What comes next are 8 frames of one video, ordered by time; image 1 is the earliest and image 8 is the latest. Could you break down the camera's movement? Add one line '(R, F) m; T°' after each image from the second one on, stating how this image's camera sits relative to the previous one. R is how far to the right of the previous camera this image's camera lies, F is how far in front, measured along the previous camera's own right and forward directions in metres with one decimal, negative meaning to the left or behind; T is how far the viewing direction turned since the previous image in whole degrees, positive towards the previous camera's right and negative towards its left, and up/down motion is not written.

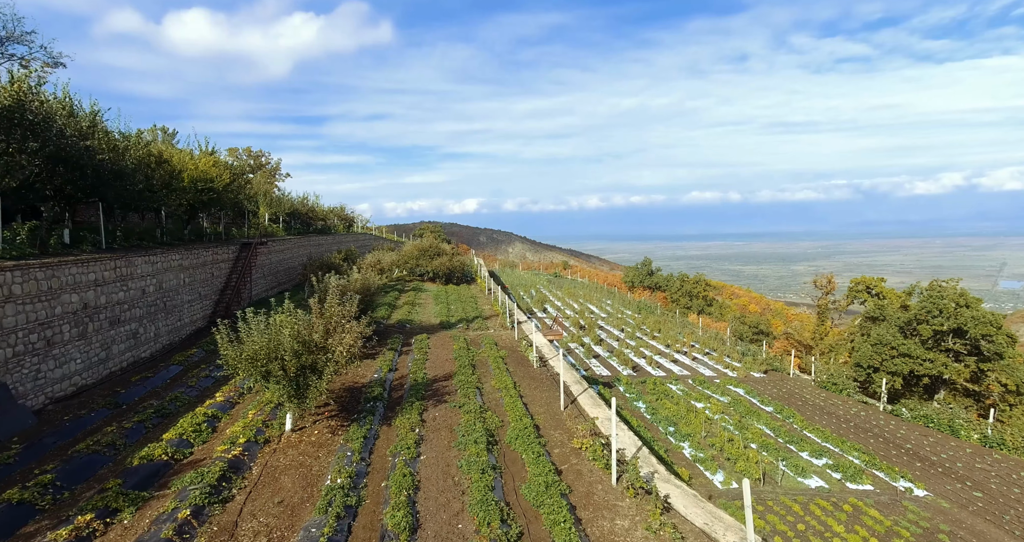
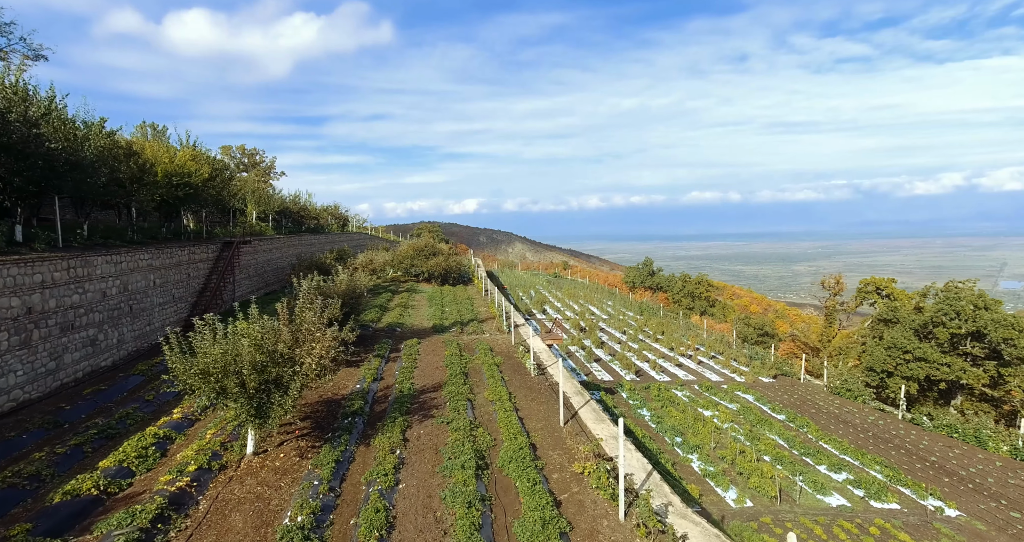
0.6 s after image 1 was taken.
(+0.1, +1.0) m; 0°
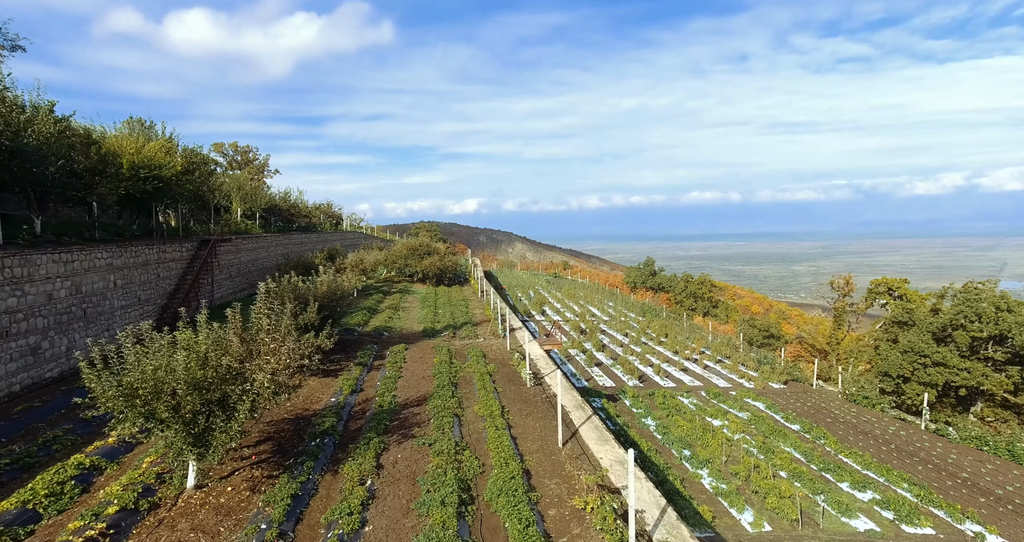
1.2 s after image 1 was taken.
(+0.1, +1.1) m; 0°
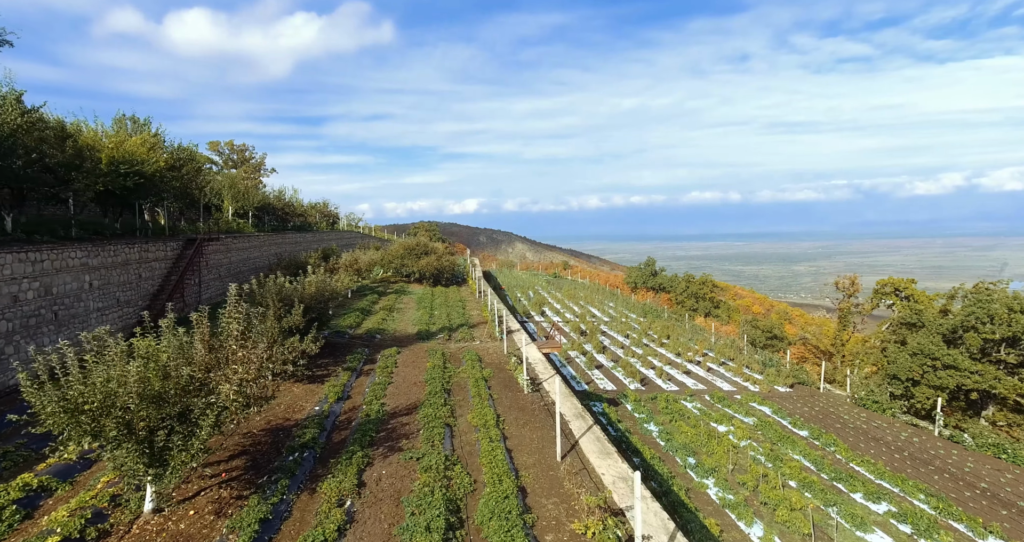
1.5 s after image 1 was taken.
(+0.1, +0.6) m; 0°
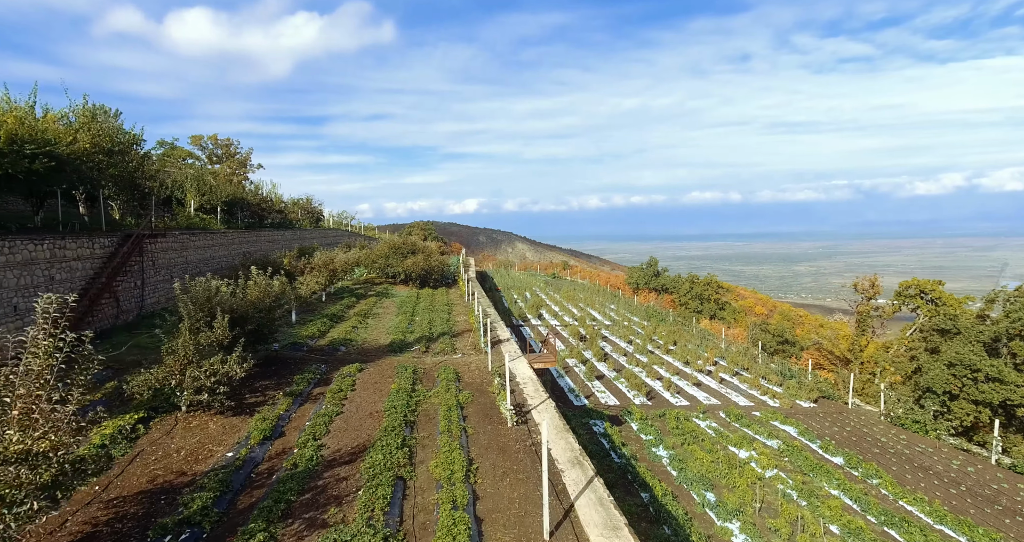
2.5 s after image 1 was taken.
(+0.3, +2.2) m; 0°
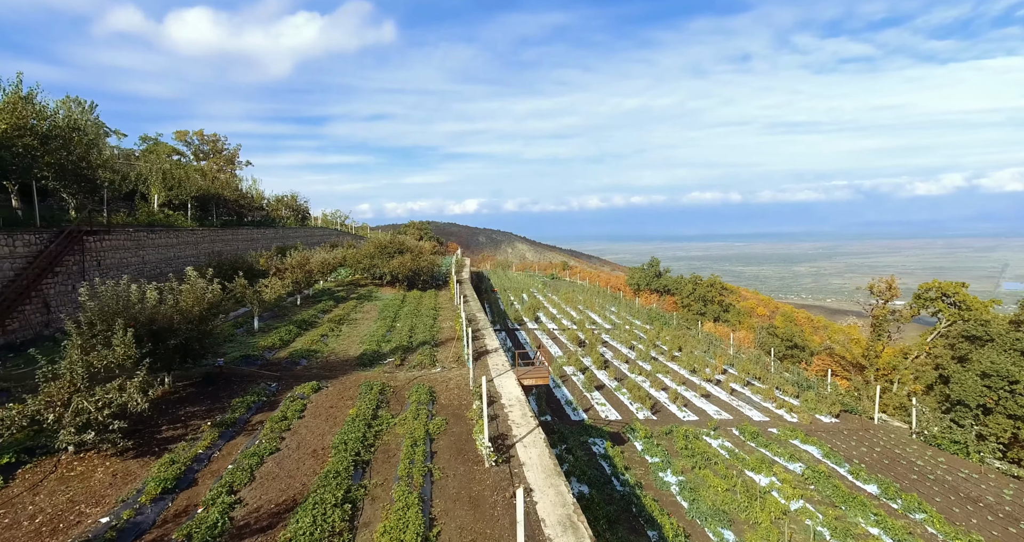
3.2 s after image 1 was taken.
(+0.2, +1.7) m; 0°
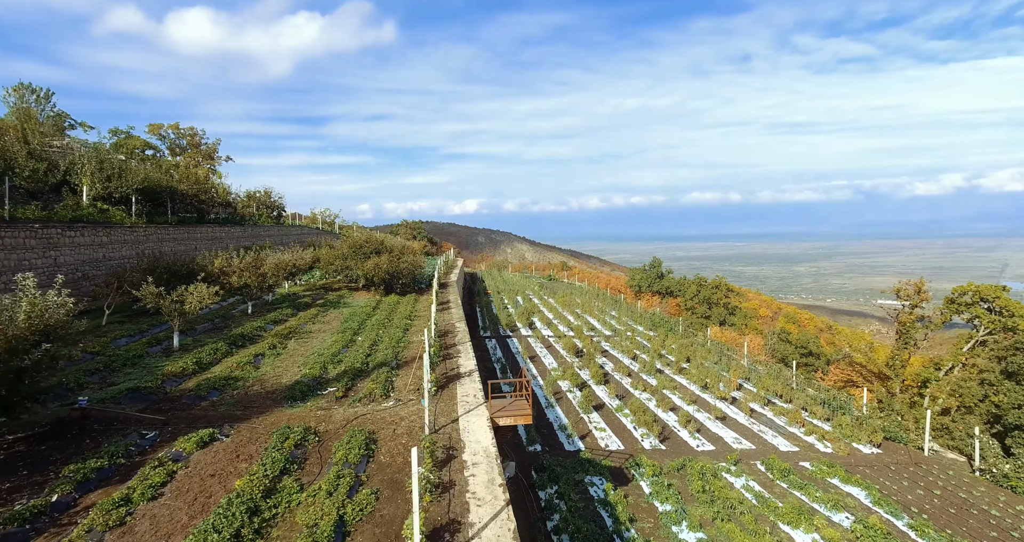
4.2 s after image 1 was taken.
(+0.4, +2.5) m; 0°
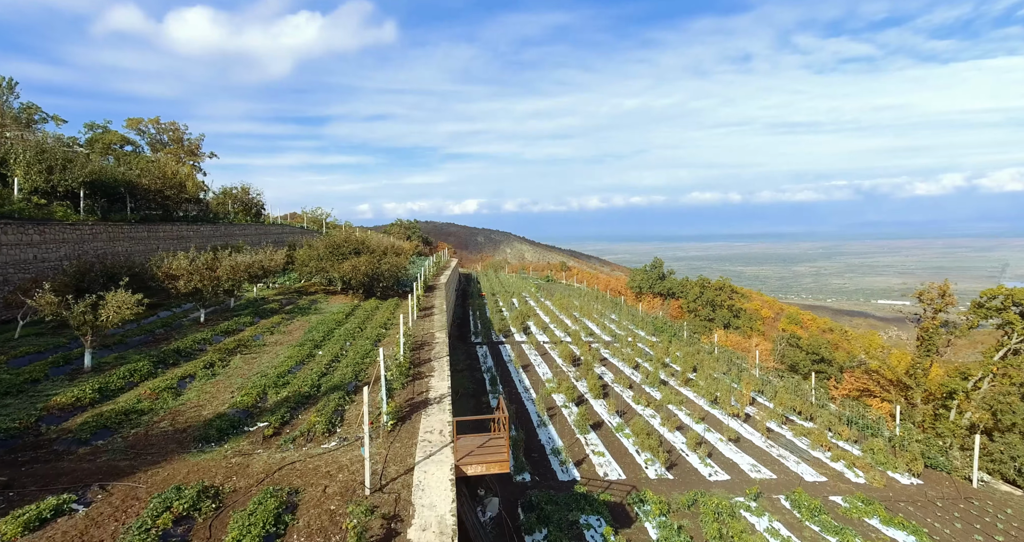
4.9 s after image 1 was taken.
(+0.3, +1.9) m; 0°
